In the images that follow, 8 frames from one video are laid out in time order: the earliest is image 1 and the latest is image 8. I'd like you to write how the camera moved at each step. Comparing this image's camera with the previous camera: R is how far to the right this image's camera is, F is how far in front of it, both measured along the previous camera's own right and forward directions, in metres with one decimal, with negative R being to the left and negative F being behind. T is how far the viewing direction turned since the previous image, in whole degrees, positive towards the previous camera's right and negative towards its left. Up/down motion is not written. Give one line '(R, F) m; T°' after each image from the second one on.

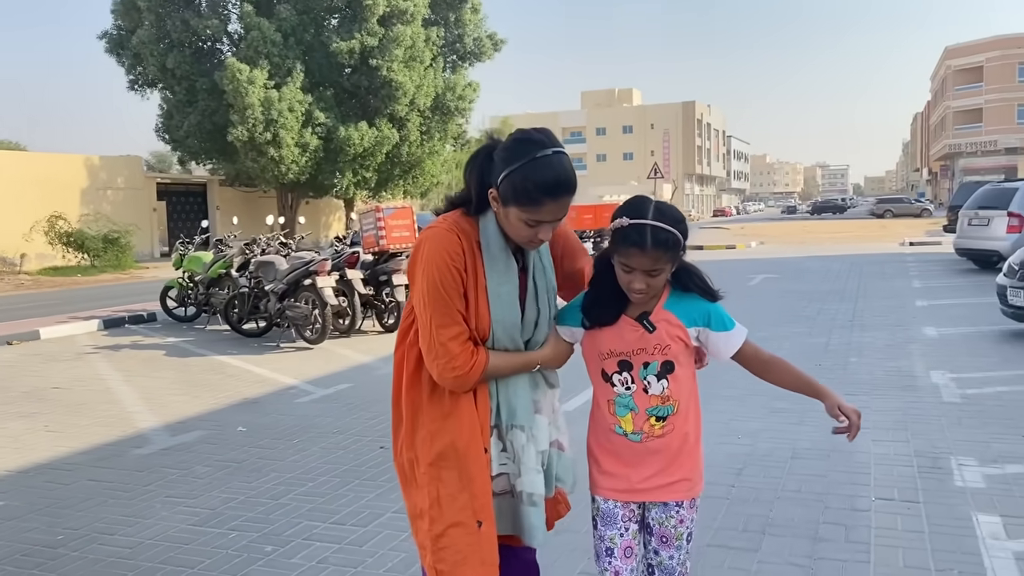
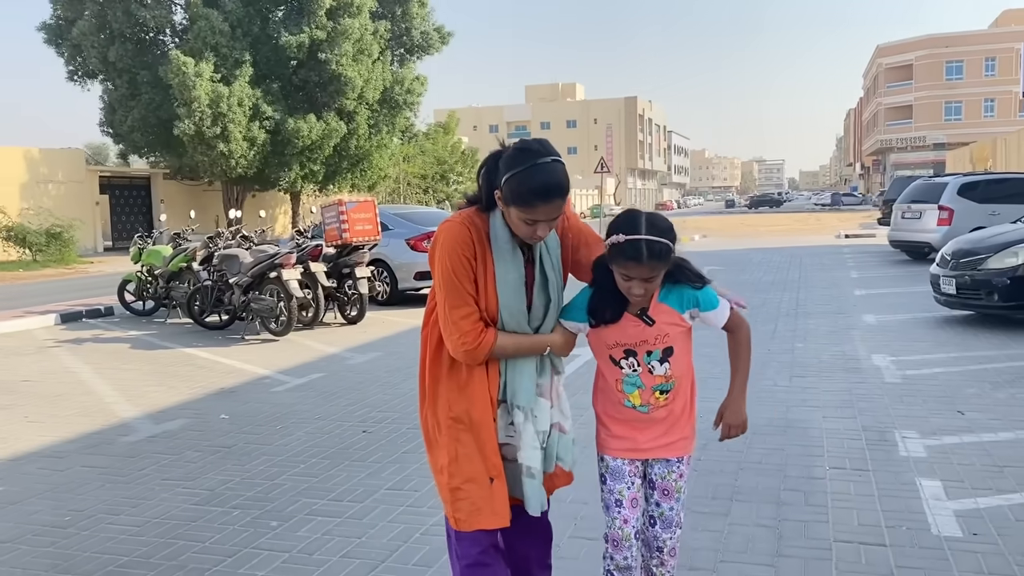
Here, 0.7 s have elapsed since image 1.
(-0.2, -0.3) m; +4°
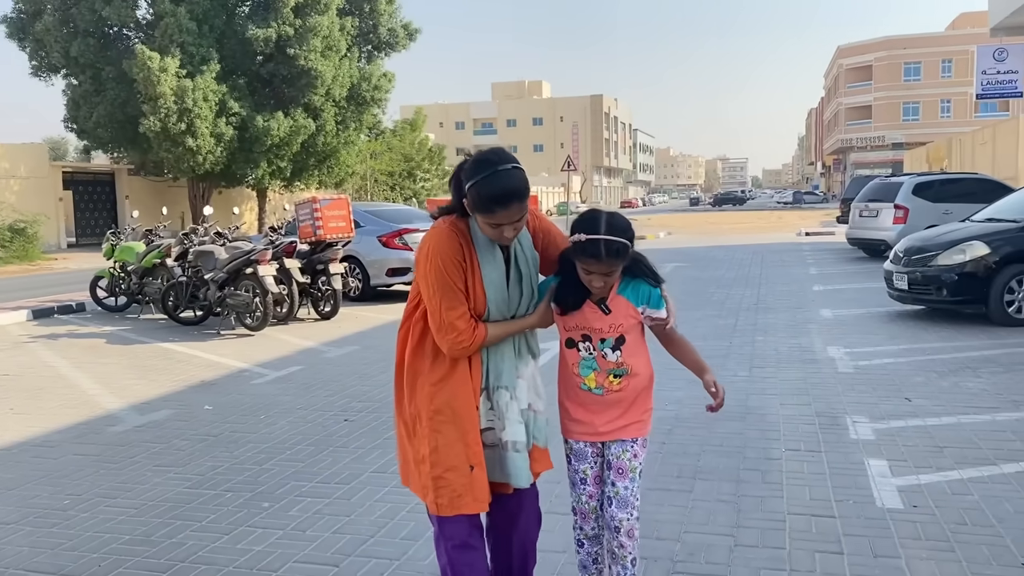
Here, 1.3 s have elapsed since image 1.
(-0.1, -0.3) m; +2°
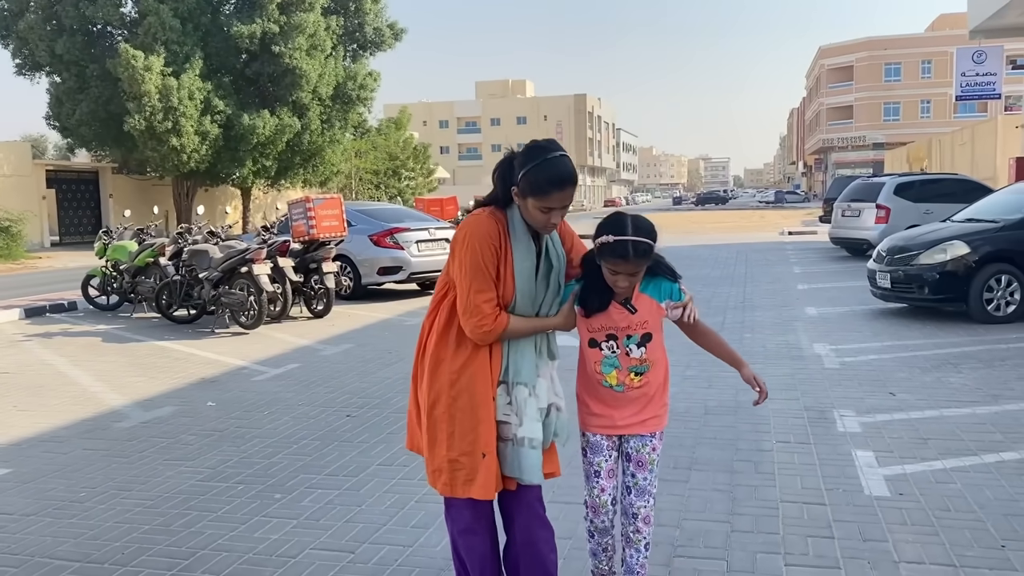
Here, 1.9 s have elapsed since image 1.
(-0.1, -0.2) m; +1°
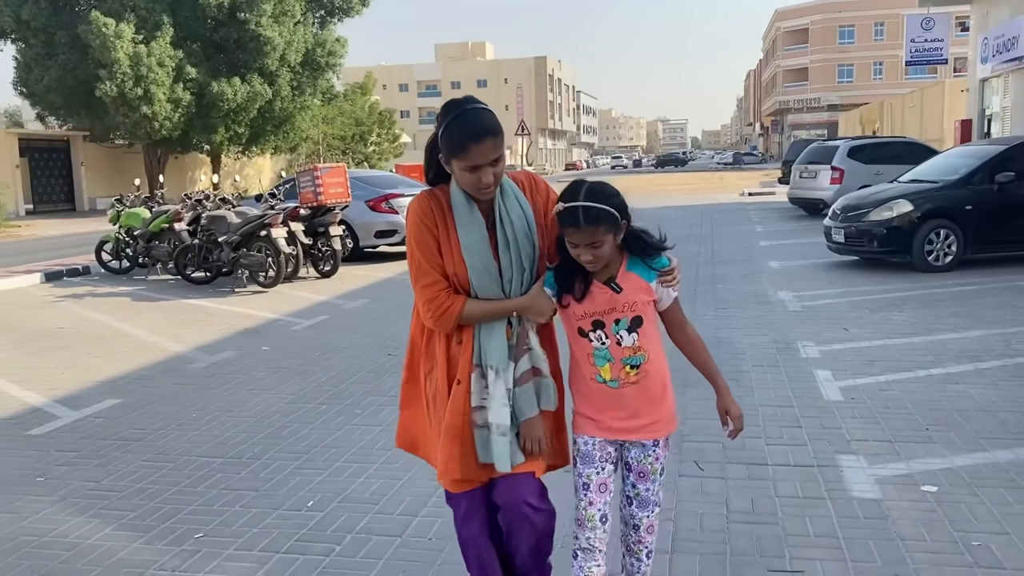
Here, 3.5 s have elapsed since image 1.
(-0.4, -1.0) m; +3°
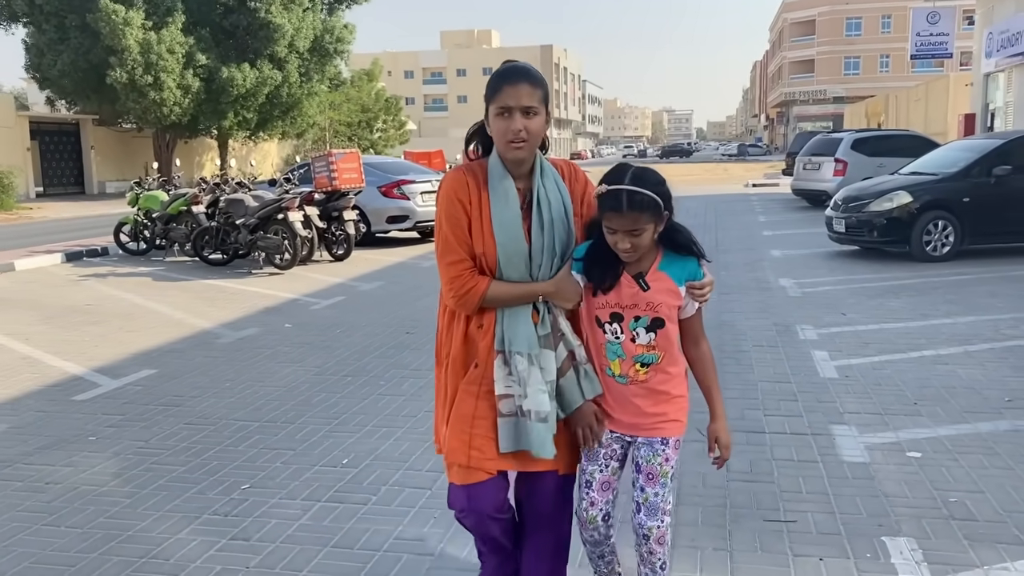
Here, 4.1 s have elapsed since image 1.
(-0.1, -0.3) m; 0°
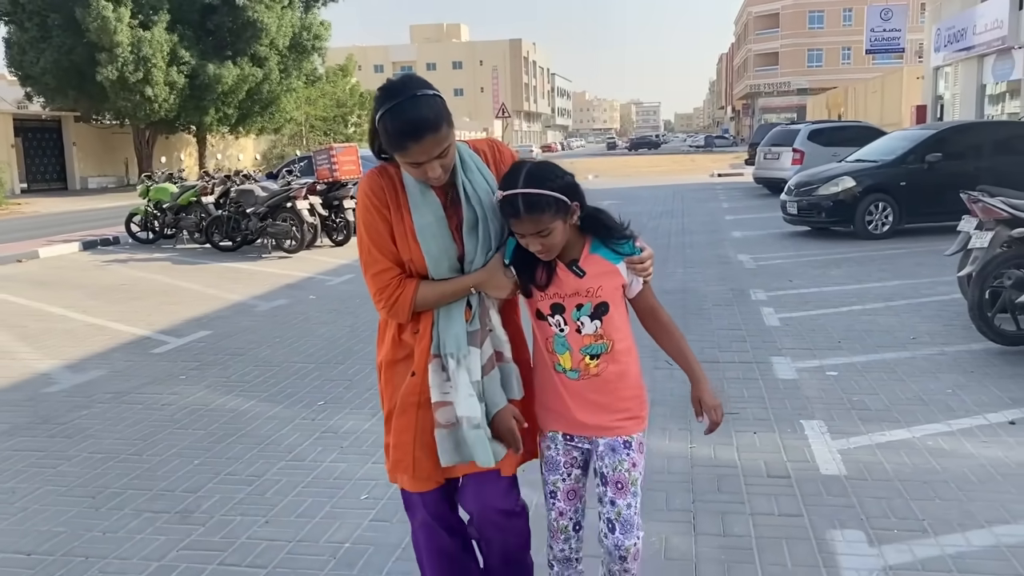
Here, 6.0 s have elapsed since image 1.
(-0.2, -1.2) m; +2°
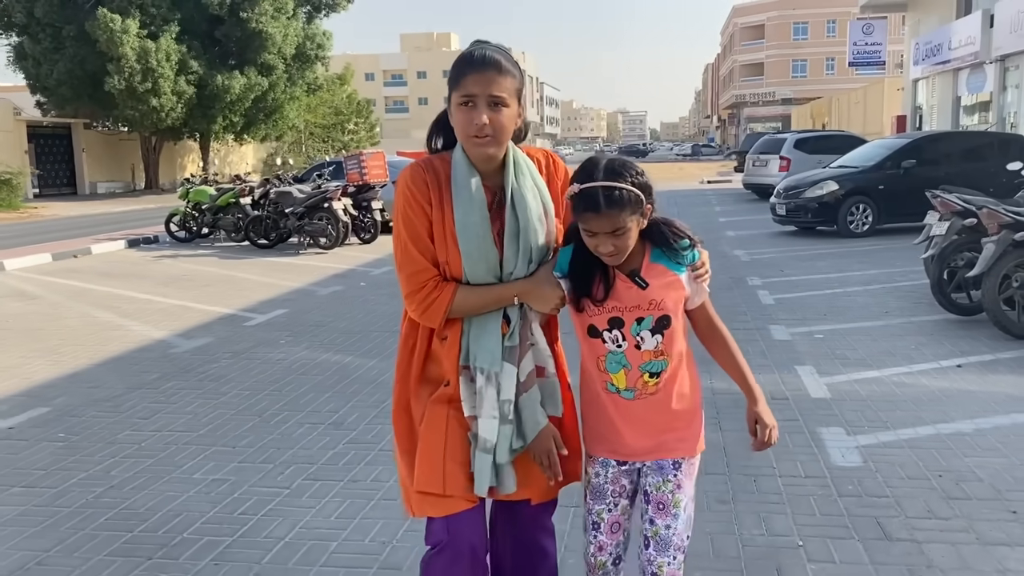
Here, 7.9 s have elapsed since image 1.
(-0.5, -1.2) m; +1°
